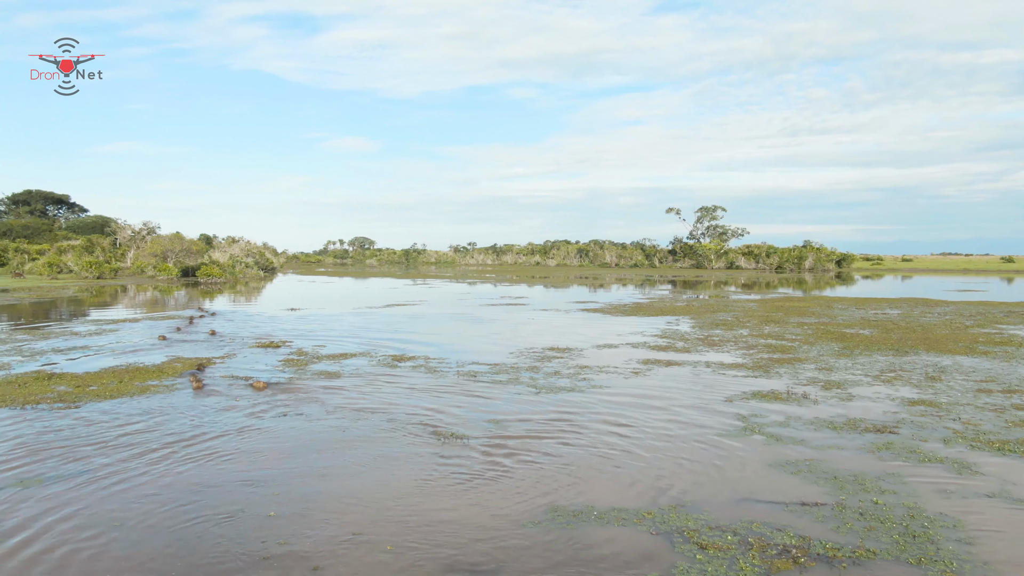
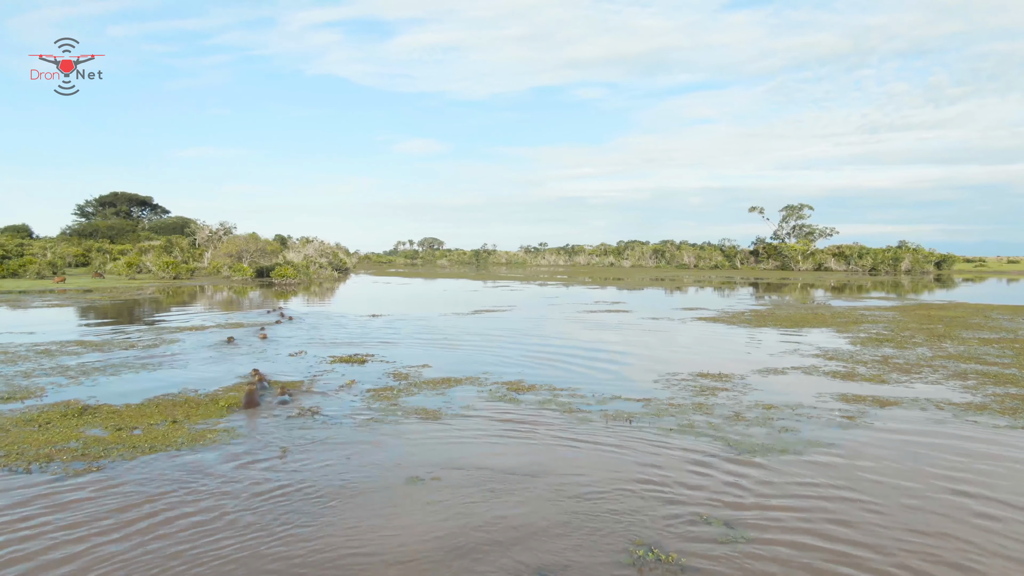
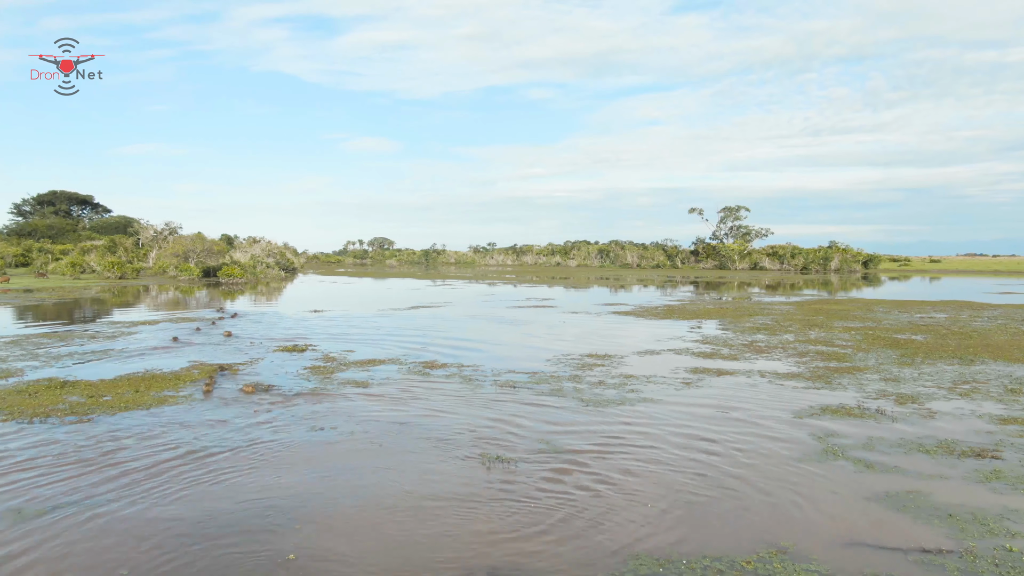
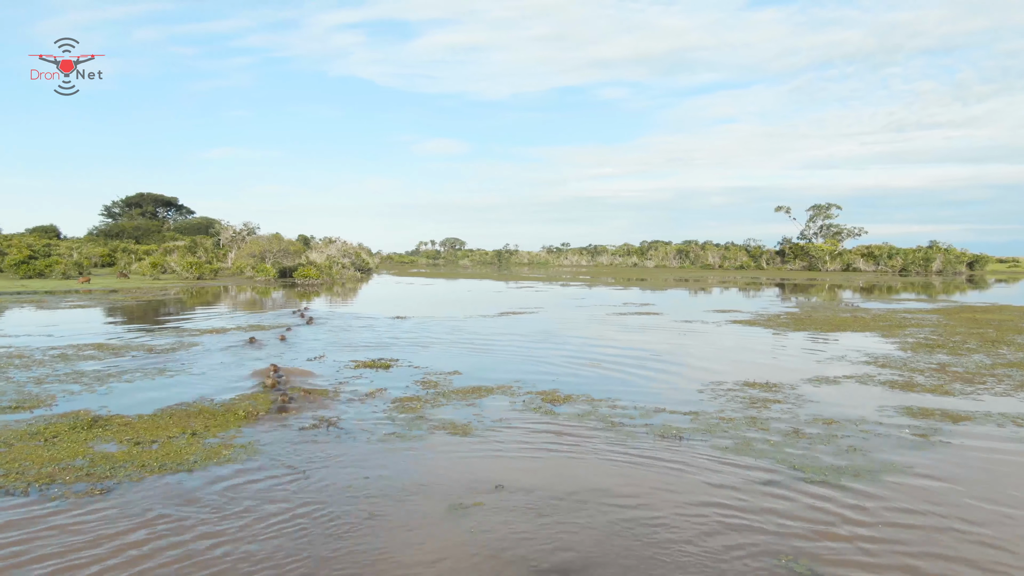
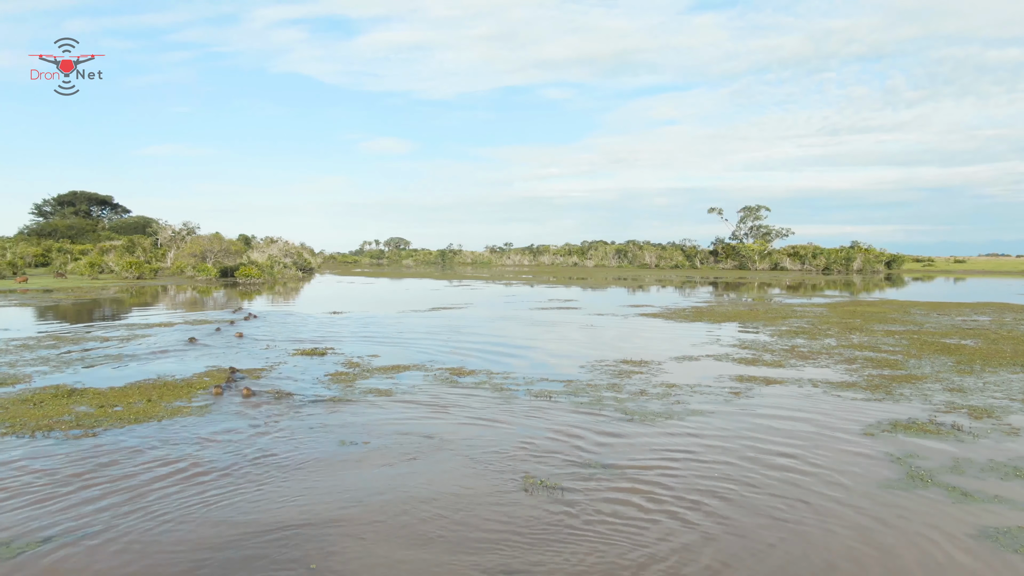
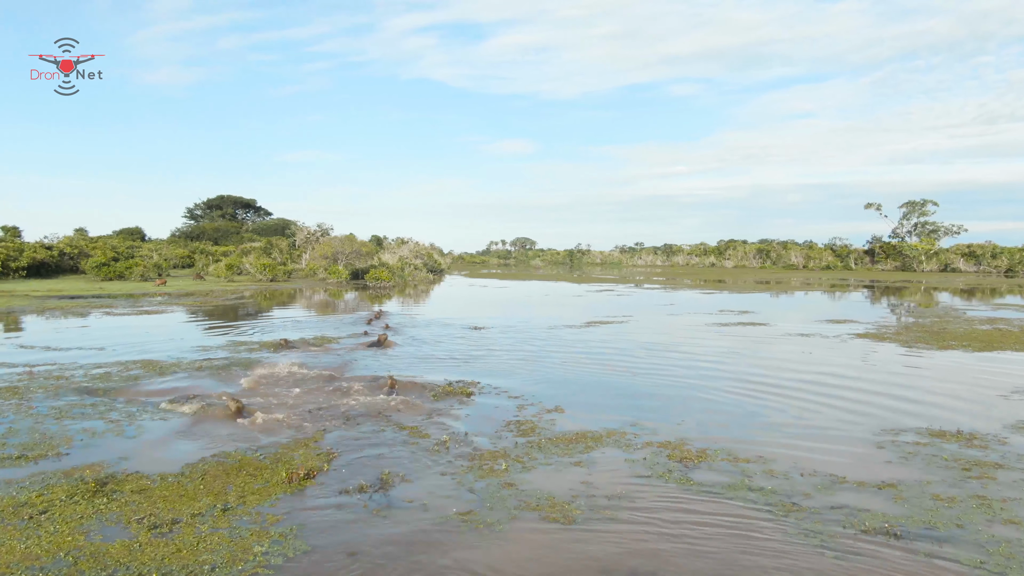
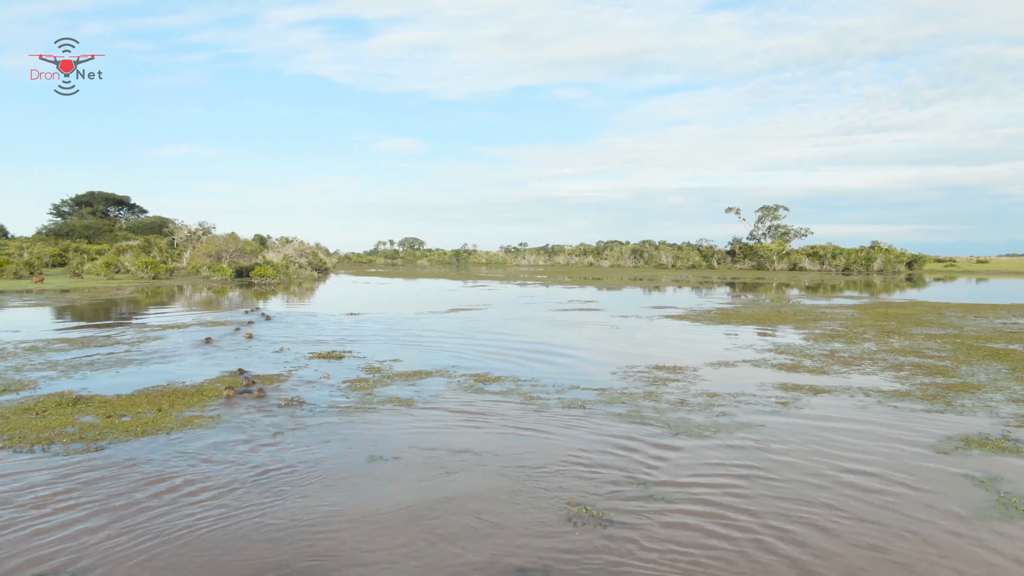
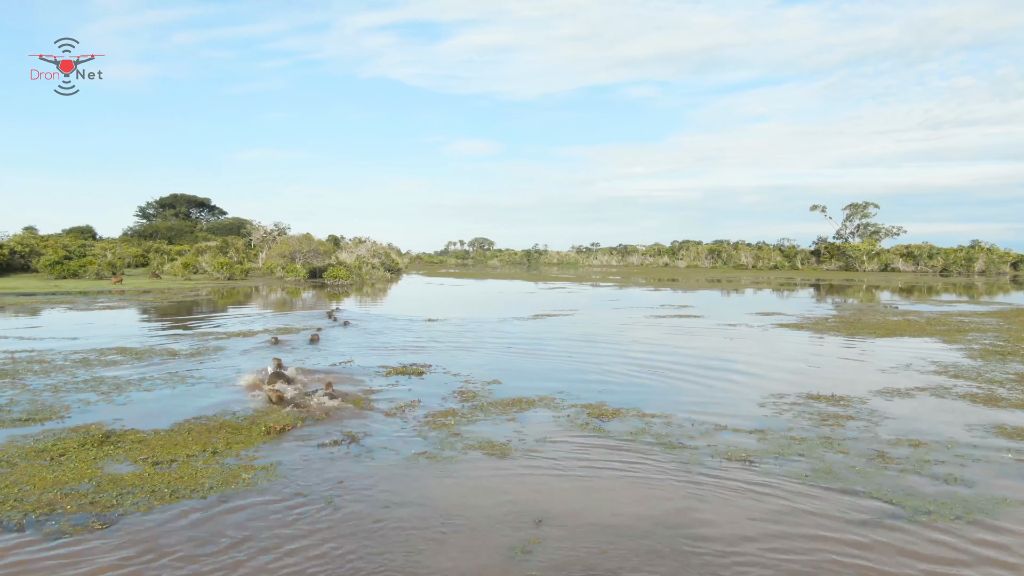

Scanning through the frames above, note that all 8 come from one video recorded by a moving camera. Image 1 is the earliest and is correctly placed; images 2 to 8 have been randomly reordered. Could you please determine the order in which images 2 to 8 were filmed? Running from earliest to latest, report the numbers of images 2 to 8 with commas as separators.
3, 5, 7, 2, 4, 8, 6
